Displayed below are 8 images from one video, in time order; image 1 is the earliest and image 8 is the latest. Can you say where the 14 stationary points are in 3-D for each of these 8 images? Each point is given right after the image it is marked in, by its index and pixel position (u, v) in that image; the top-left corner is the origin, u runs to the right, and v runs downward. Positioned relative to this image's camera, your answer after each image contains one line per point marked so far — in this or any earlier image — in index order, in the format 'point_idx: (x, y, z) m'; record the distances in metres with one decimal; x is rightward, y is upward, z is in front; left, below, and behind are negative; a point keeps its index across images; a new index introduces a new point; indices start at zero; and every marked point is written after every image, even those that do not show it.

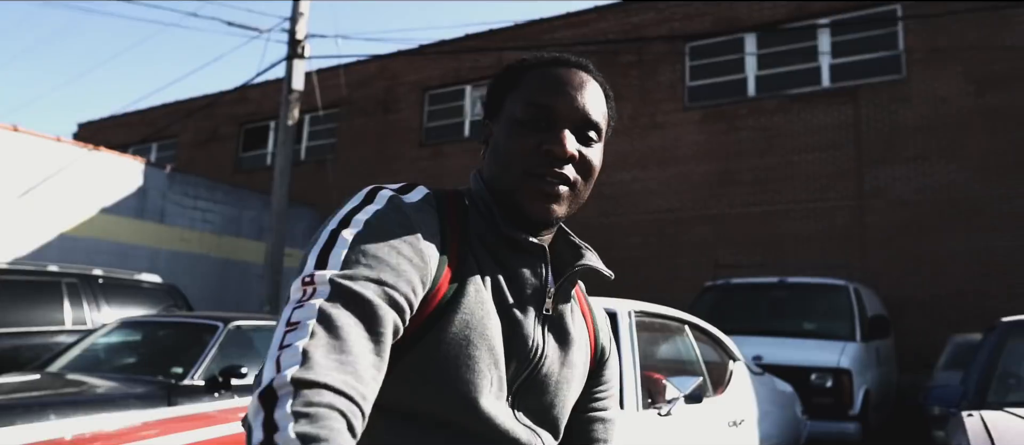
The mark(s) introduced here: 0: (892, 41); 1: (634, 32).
0: (+6.3, +3.0, +11.9) m
1: (+2.4, +3.8, +14.3) m
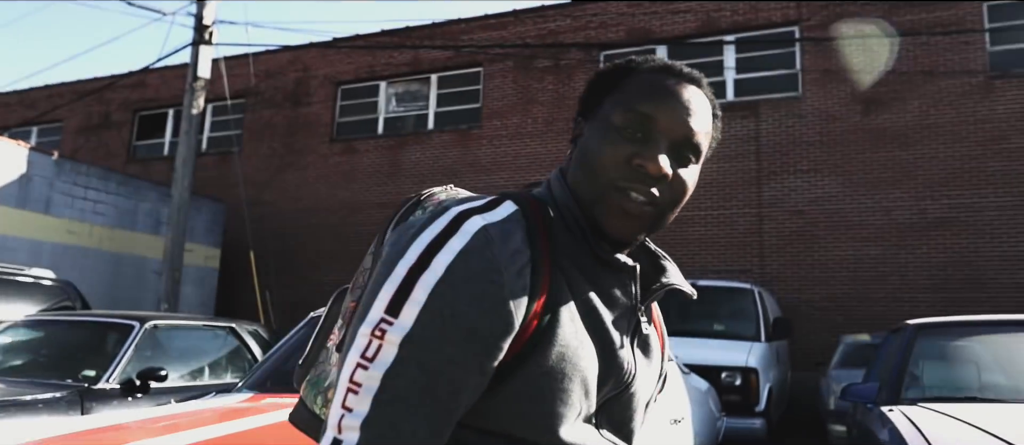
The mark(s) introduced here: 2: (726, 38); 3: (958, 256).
0: (+4.9, +2.9, +12.7) m
1: (+0.8, +3.8, +14.5) m
2: (+3.9, +3.4, +13.1) m
3: (+7.0, -0.5, +11.2) m
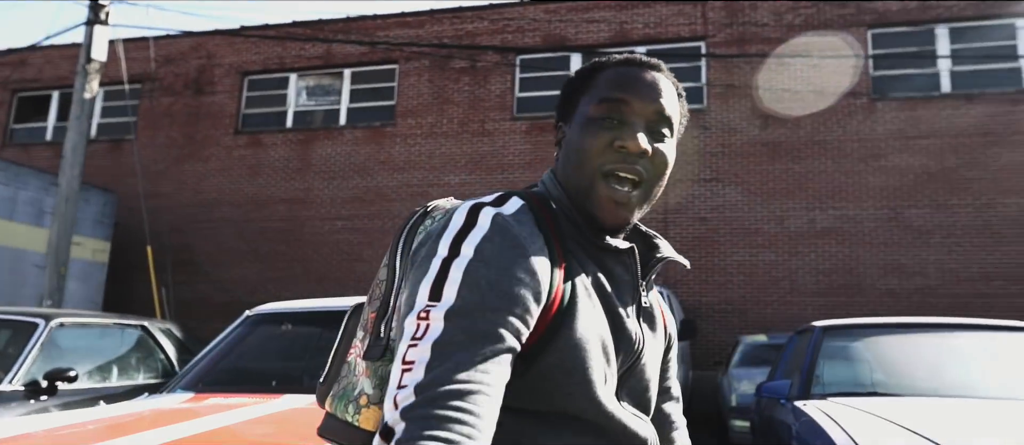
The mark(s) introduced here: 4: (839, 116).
0: (+3.4, +2.8, +13.3) m
1: (-0.9, +3.8, +14.6) m
2: (+2.4, +3.3, +13.6) m
3: (+5.6, -0.7, +12.1) m
4: (+5.7, +1.9, +12.5) m
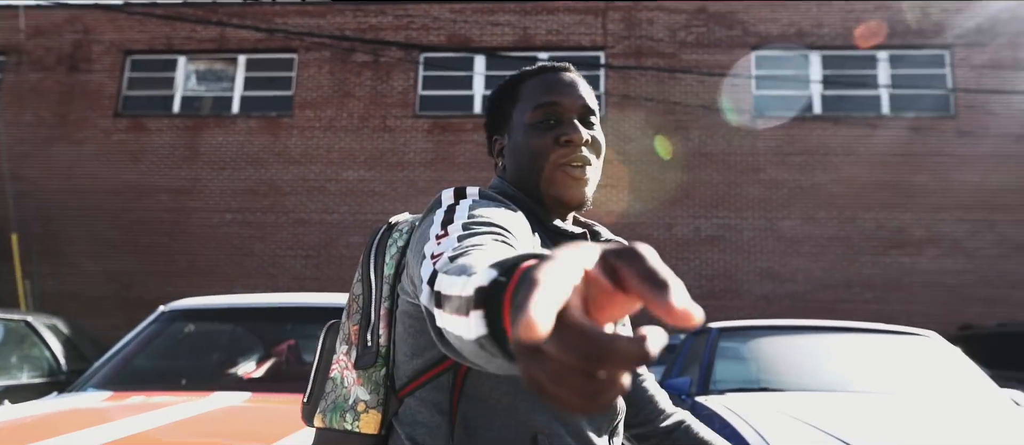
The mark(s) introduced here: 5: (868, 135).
0: (+1.6, +2.7, +13.8) m
1: (-2.9, +3.8, +14.4) m
2: (+0.5, +3.3, +13.9) m
3: (+3.8, -0.8, +12.9) m
4: (+4.0, +1.7, +13.3) m
5: (+6.5, +1.6, +13.0) m
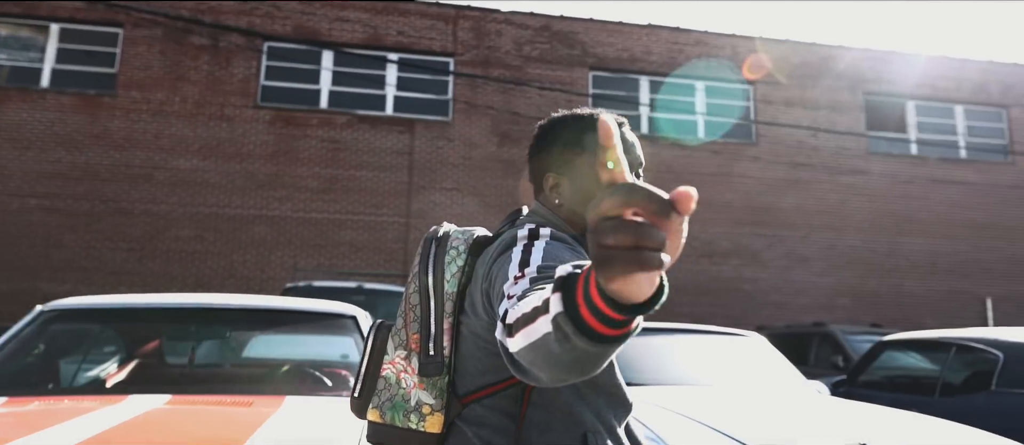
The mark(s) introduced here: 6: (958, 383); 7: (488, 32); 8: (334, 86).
0: (-1.4, +2.7, +14.1) m
1: (-5.8, +4.0, +13.6) m
2: (-2.4, +3.3, +13.9) m
3: (+0.9, -1.0, +13.8) m
4: (+1.0, +1.6, +14.2) m
5: (+3.6, +1.4, +14.5) m
6: (+2.9, -1.0, +4.6) m
7: (-0.5, +3.9, +14.4) m
8: (-3.4, +2.6, +13.7) m
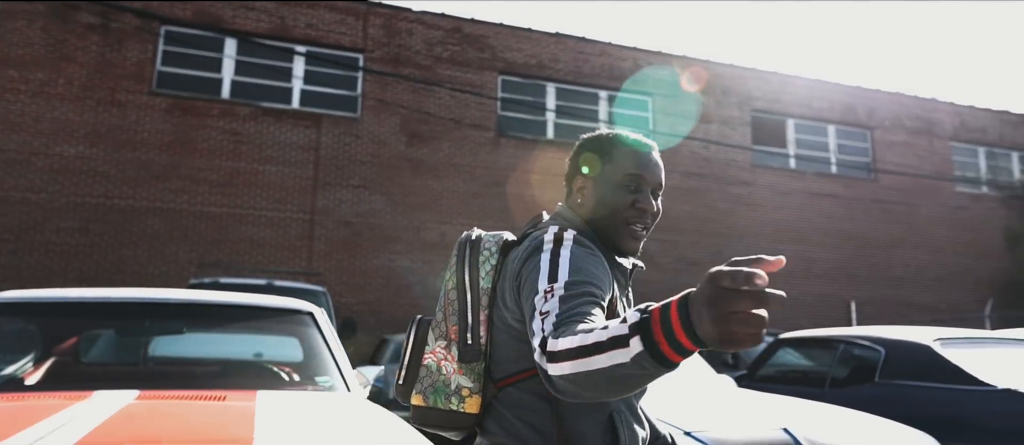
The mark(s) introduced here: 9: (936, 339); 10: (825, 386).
0: (-3.1, +2.7, +13.9) m
1: (-7.4, +4.1, +12.7) m
2: (-4.1, +3.3, +13.6) m
3: (-1.0, -1.0, +13.9) m
4: (-0.8, +1.6, +14.4) m
5: (+1.7, +1.3, +15.1) m
6: (+2.4, -1.1, +5.1) m
7: (-2.3, +3.9, +14.4) m
8: (-5.1, +2.7, +13.2) m
9: (+2.8, -0.8, +4.7) m
10: (+2.3, -1.2, +5.2) m
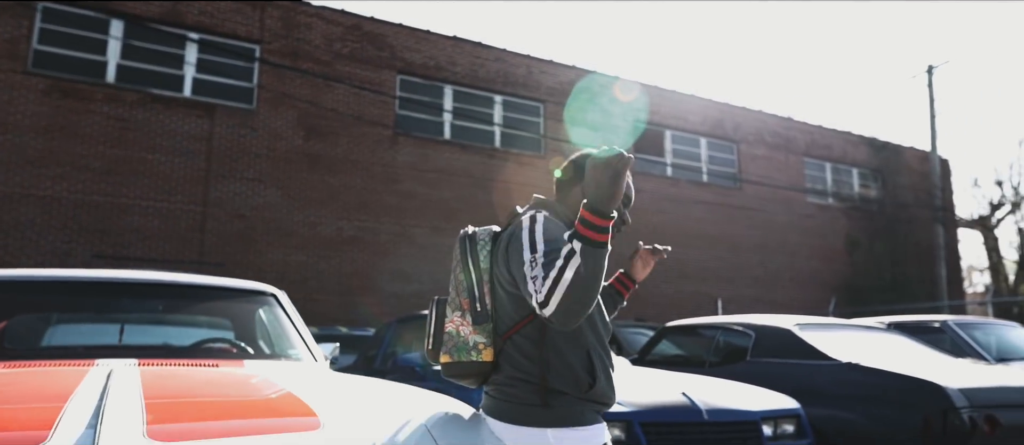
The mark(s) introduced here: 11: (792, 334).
0: (-5.1, +2.8, +13.6) m
1: (-9.0, +4.4, +11.8) m
2: (-6.0, +3.5, +13.2) m
3: (-3.0, -0.9, +14.0) m
4: (-2.9, +1.6, +14.5) m
5: (-0.6, +1.3, +15.6) m
6: (+1.7, -1.1, +6.0) m
7: (-4.3, +4.0, +14.3) m
8: (-6.9, +2.9, +12.6) m
9: (+2.2, -0.8, +5.6) m
10: (+1.6, -1.2, +6.0) m
11: (+2.1, -0.9, +5.4) m
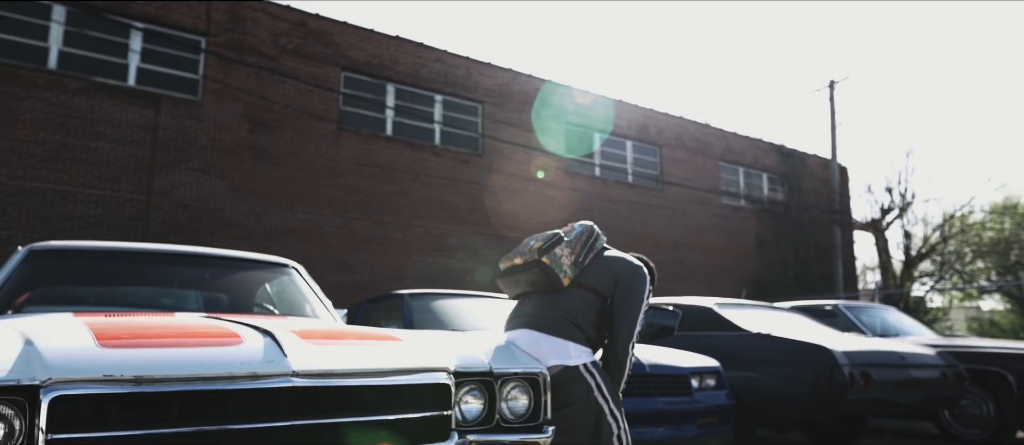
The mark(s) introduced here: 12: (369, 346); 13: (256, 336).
0: (-6.2, +3.0, +13.8) m
1: (-9.9, +4.6, +11.5) m
2: (-7.0, +3.7, +13.3) m
3: (-4.3, -0.7, +14.4) m
4: (-4.2, +1.8, +14.9) m
5: (-2.0, +1.4, +16.3) m
6: (+1.4, -1.1, +6.9) m
7: (-5.5, +4.2, +14.5) m
8: (-7.9, +3.1, +12.6) m
9: (+1.9, -0.8, +6.7) m
10: (+1.2, -1.2, +7.0) m
11: (+1.8, -0.8, +6.4) m
12: (-0.5, -0.4, +2.4) m
13: (-0.8, -0.4, +2.3) m
